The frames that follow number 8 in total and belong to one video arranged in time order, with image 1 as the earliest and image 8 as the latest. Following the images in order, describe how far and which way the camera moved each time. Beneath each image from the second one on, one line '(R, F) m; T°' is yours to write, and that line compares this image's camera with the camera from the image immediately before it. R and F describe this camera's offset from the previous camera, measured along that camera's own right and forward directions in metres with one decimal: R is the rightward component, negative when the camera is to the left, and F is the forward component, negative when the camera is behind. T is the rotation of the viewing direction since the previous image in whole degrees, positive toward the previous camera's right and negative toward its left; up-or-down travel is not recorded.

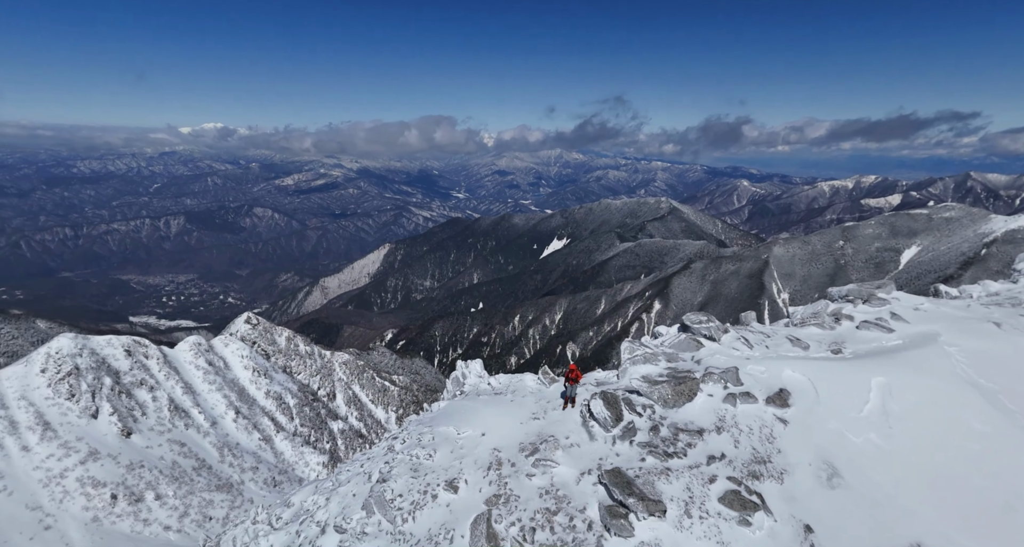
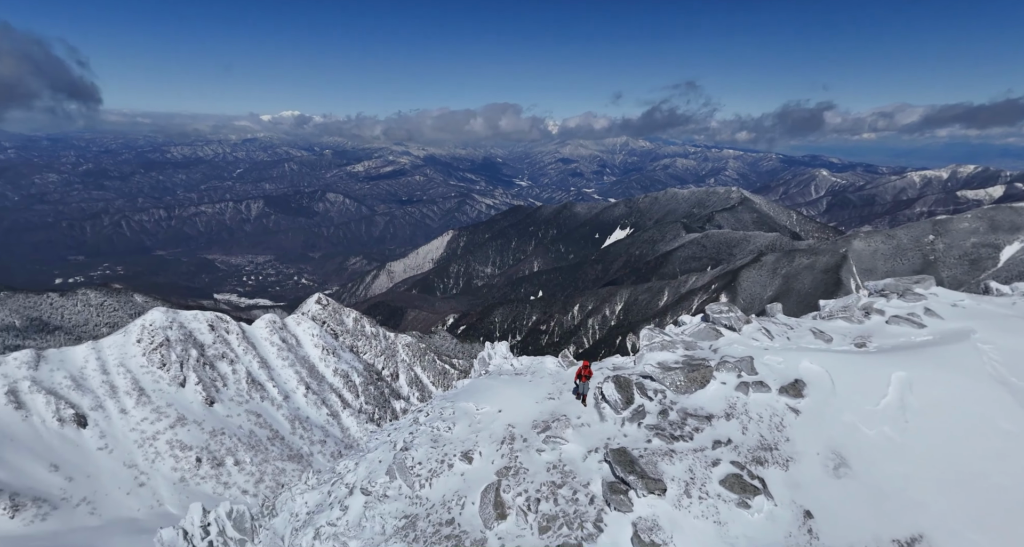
(+2.3, -1.5) m; -5°
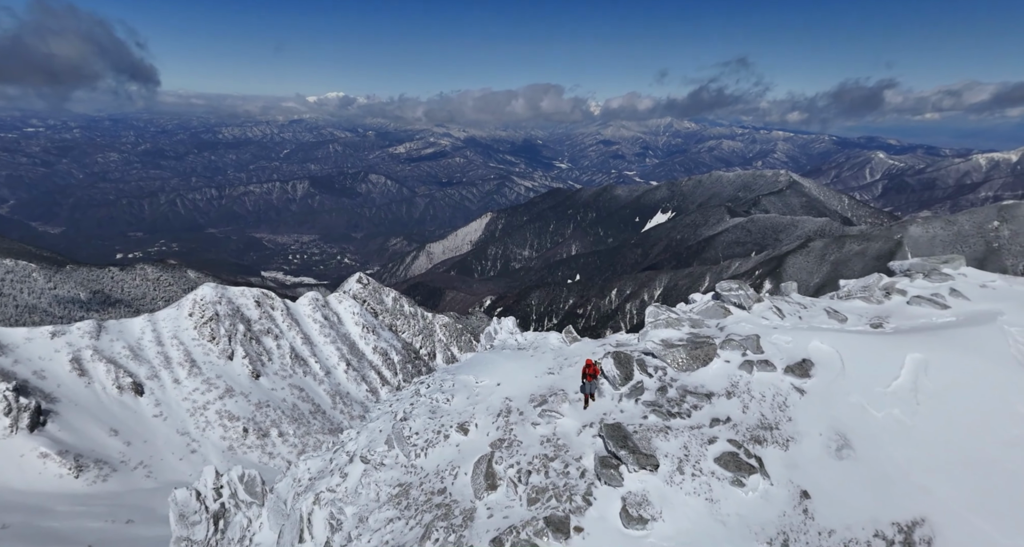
(+2.0, +0.5) m; -3°
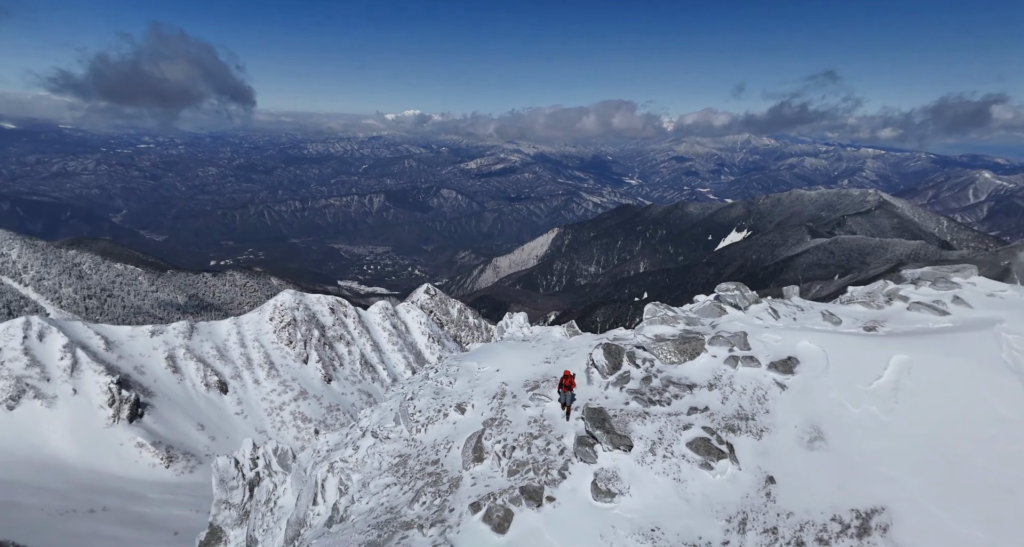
(+3.3, -2.5) m; -5°
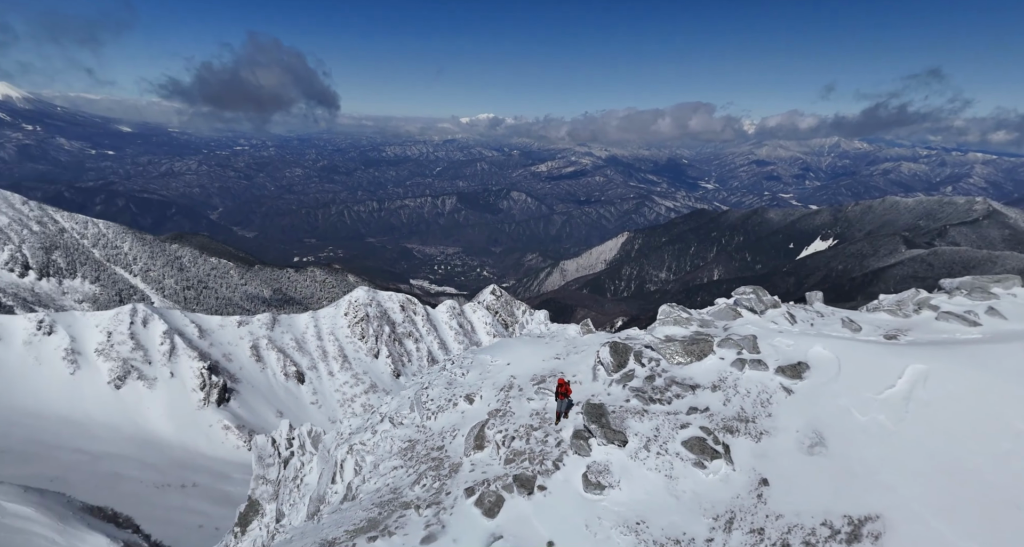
(+2.9, -1.0) m; -5°
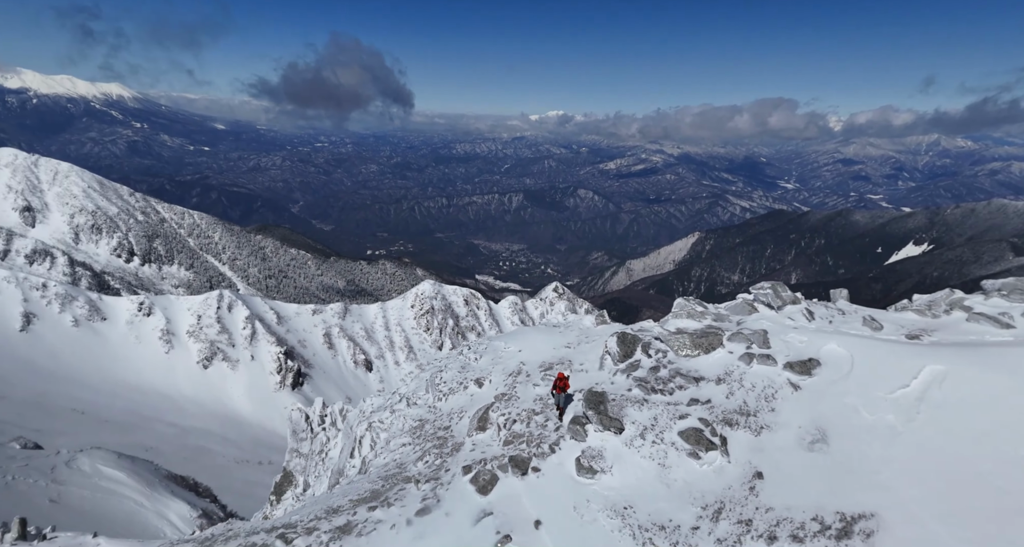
(+2.7, -0.7) m; -5°
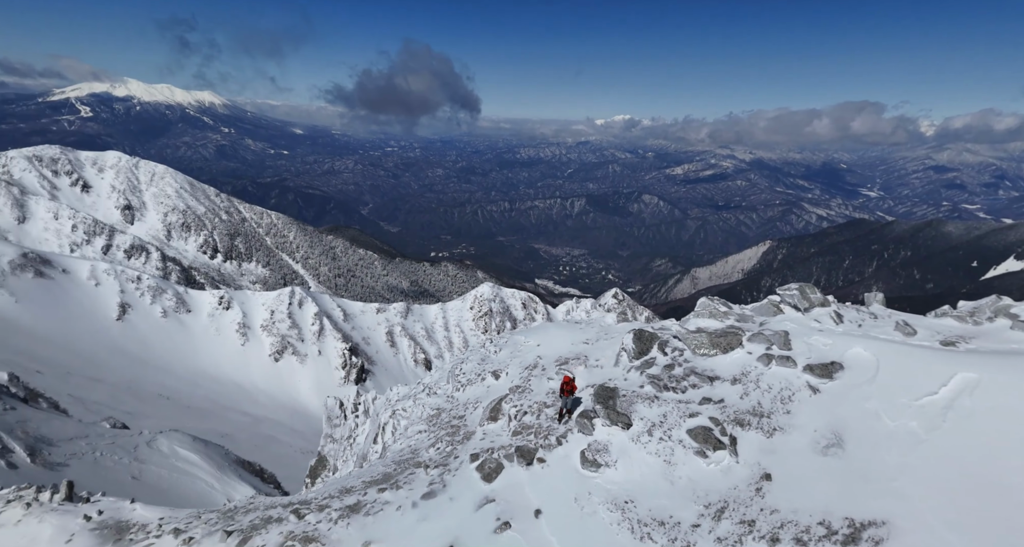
(+2.0, -0.3) m; -5°
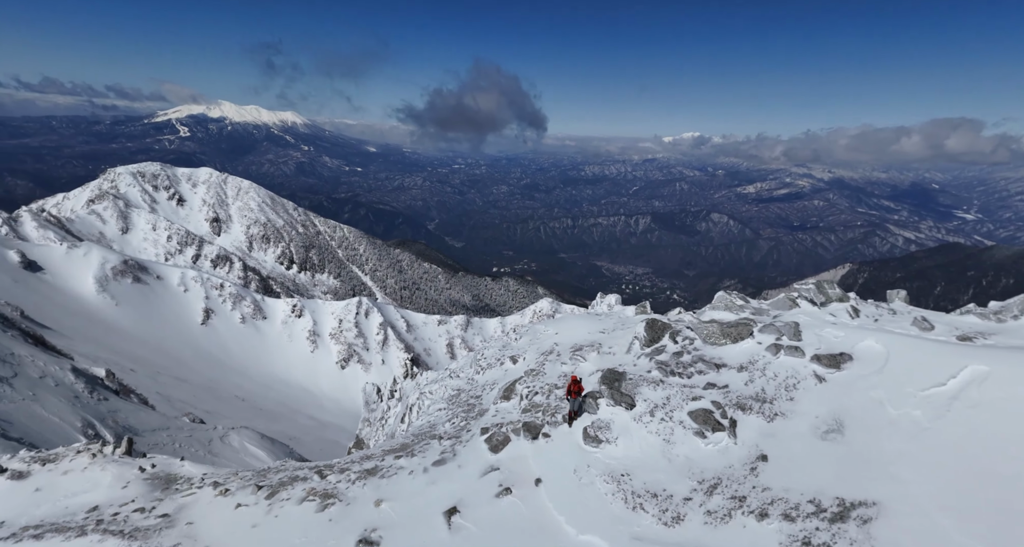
(+2.2, -1.8) m; -5°
